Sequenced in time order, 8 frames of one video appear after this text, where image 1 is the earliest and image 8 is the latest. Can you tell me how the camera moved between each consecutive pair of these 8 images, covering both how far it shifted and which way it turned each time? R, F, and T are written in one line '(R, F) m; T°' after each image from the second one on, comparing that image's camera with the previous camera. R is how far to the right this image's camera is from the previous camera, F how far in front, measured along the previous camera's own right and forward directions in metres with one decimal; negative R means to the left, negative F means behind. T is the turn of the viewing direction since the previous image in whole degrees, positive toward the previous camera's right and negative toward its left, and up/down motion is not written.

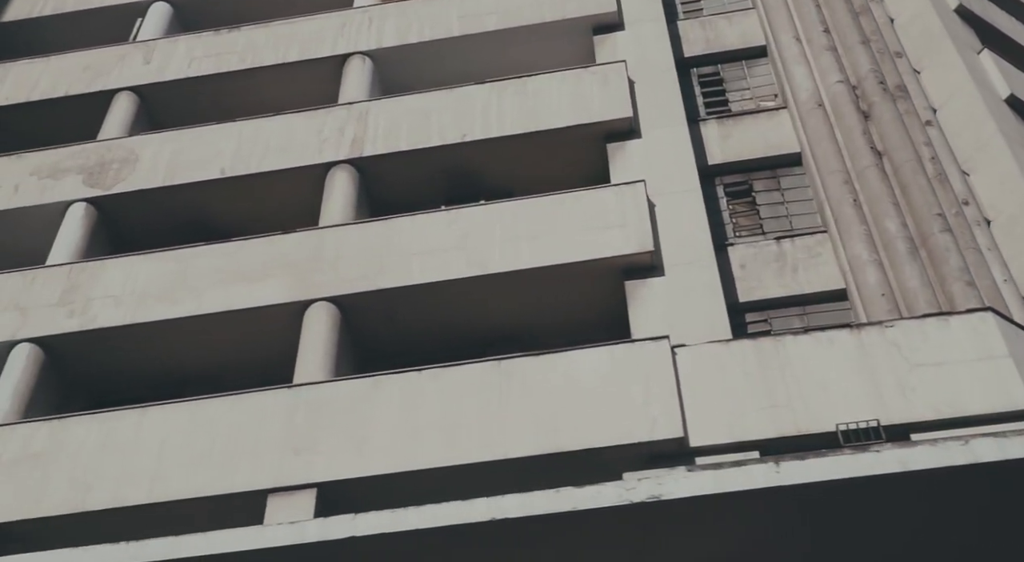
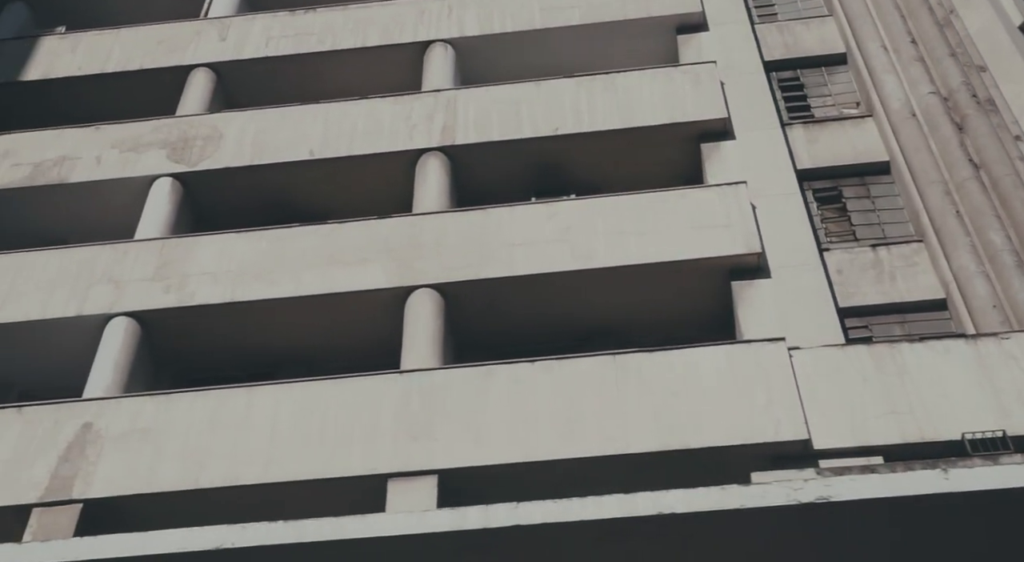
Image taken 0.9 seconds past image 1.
(-1.7, 0.0) m; +1°
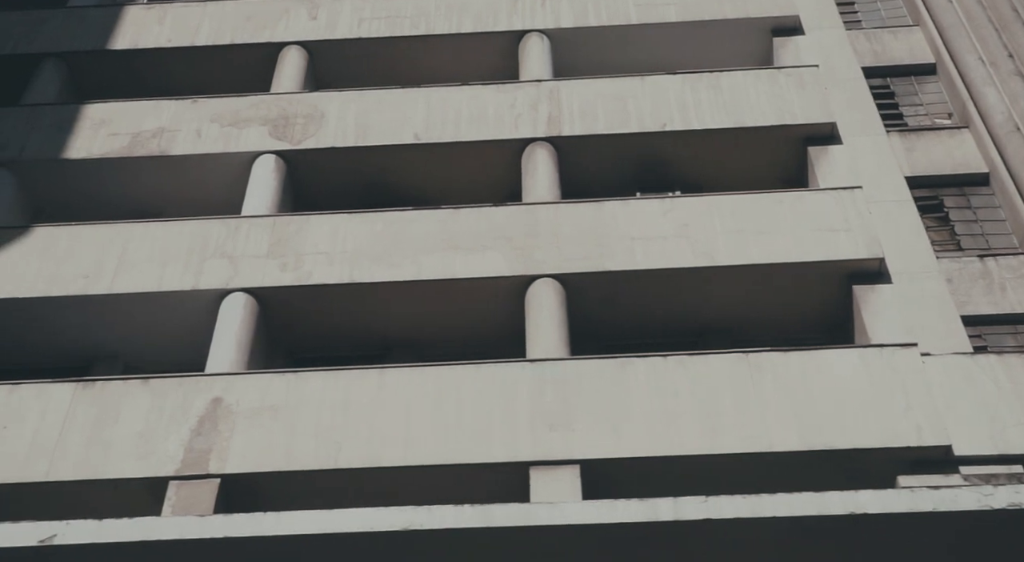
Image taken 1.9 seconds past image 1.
(-2.0, 0.0) m; +1°
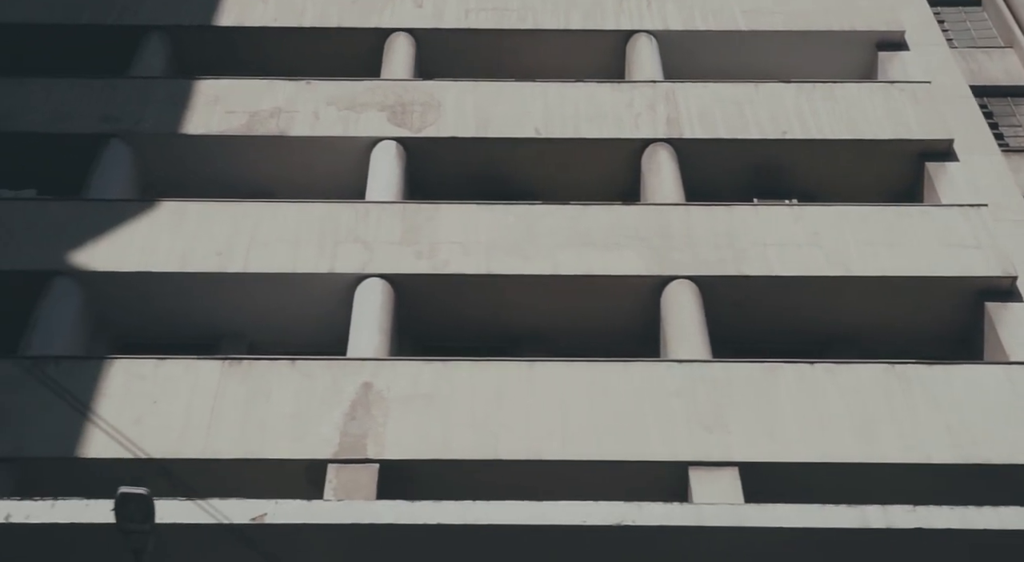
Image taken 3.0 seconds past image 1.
(-2.2, 0.0) m; +2°
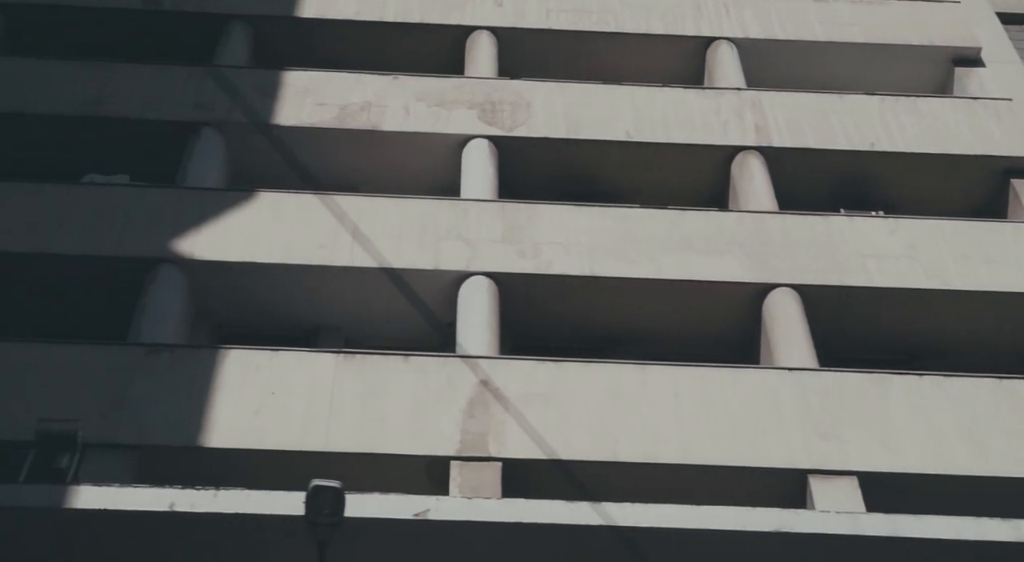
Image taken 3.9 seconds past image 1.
(-1.7, 0.0) m; +1°
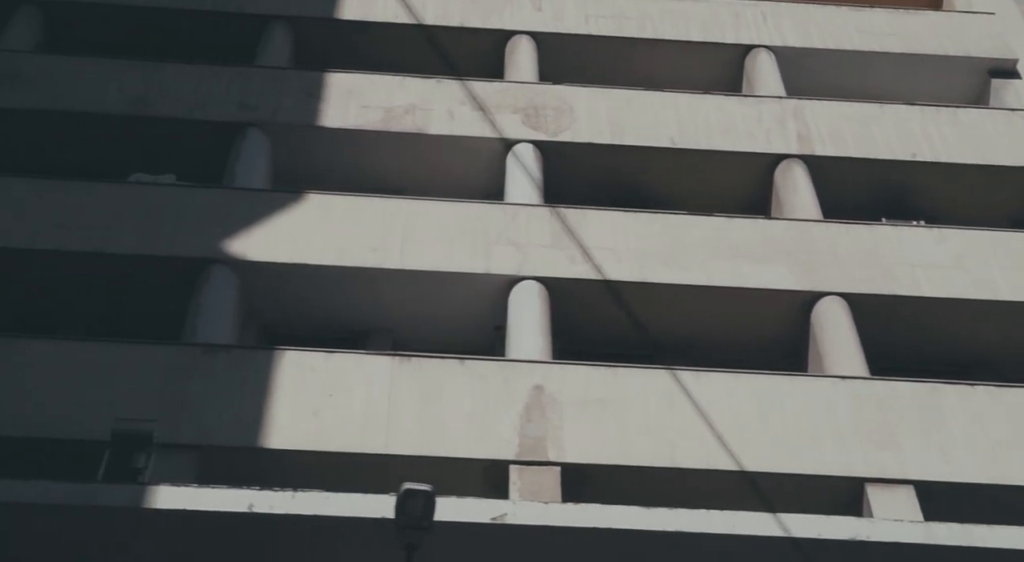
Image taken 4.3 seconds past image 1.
(-0.8, 0.0) m; 0°
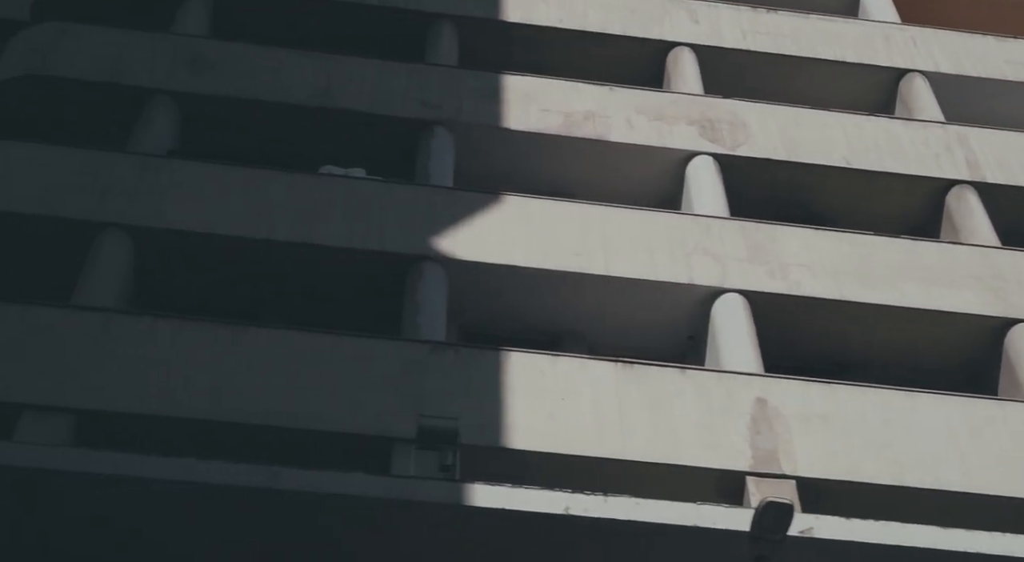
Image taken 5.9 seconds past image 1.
(-3.1, -0.2) m; +1°
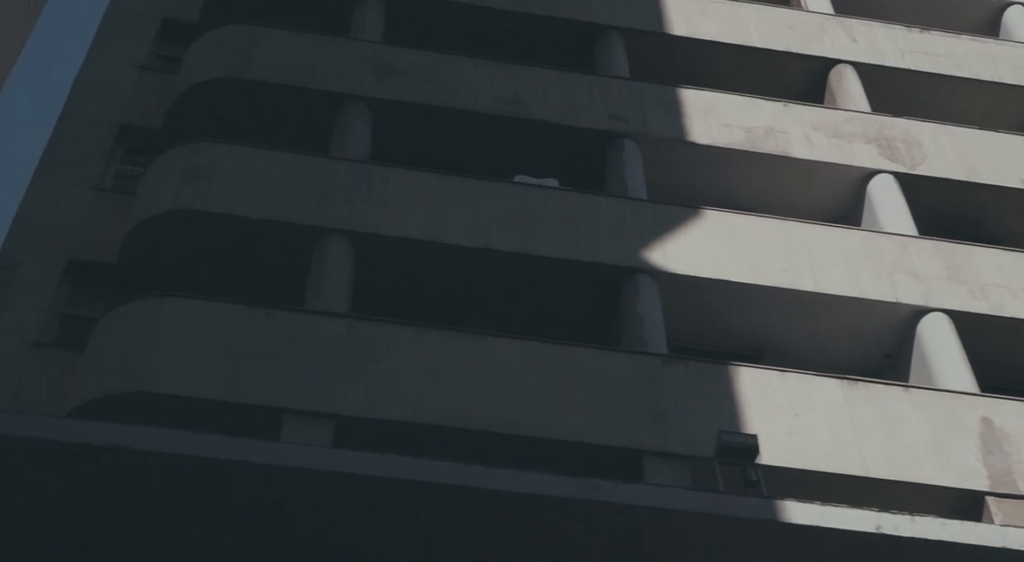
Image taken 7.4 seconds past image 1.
(-2.9, -0.2) m; 0°
